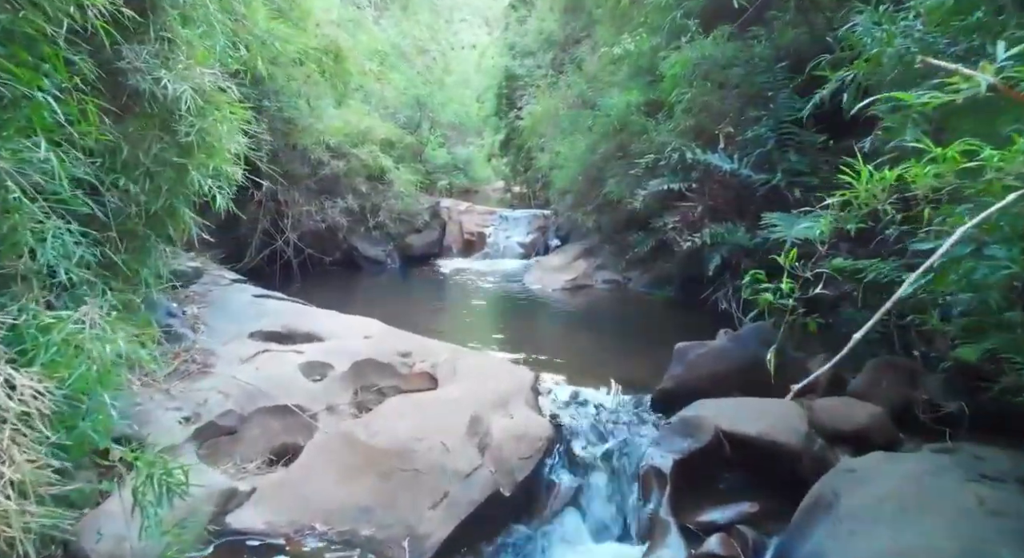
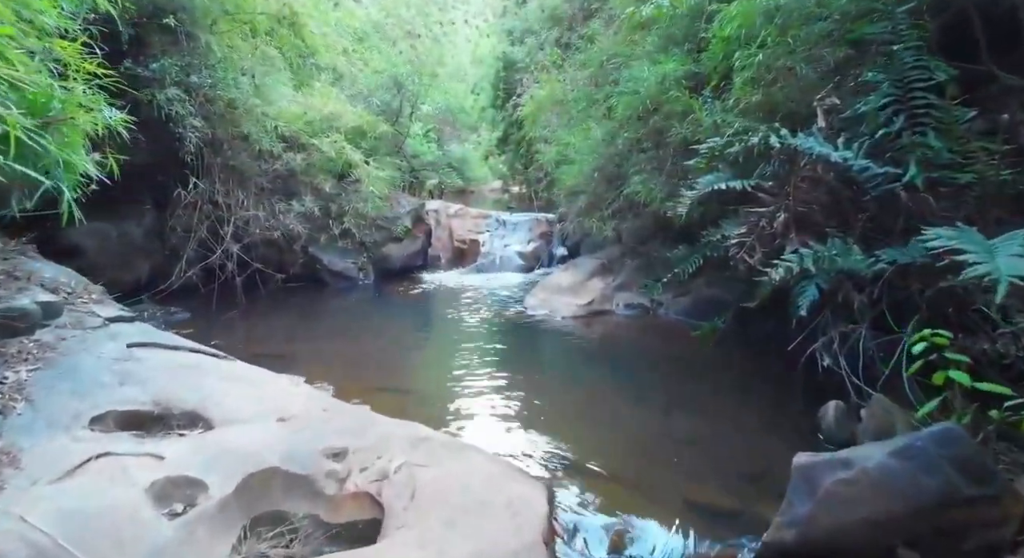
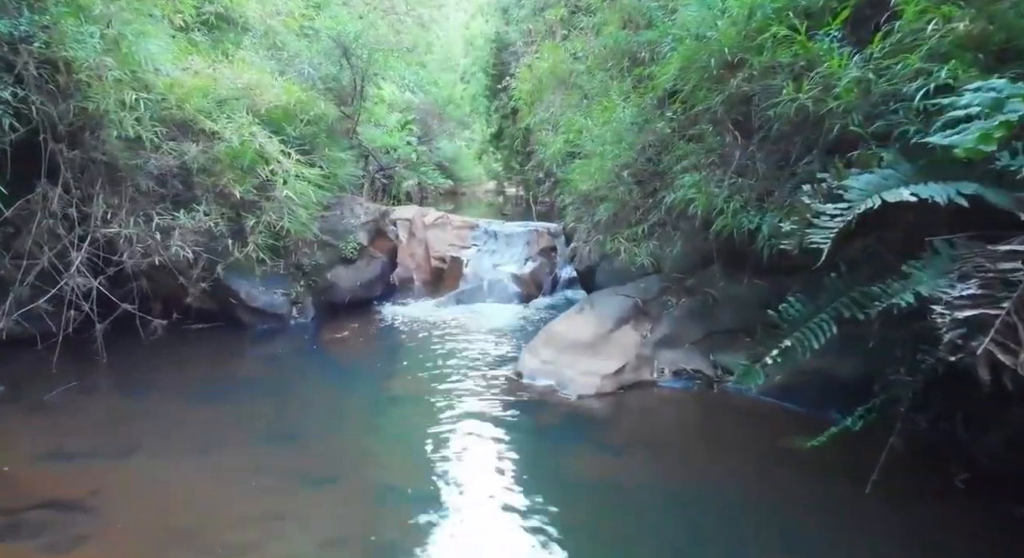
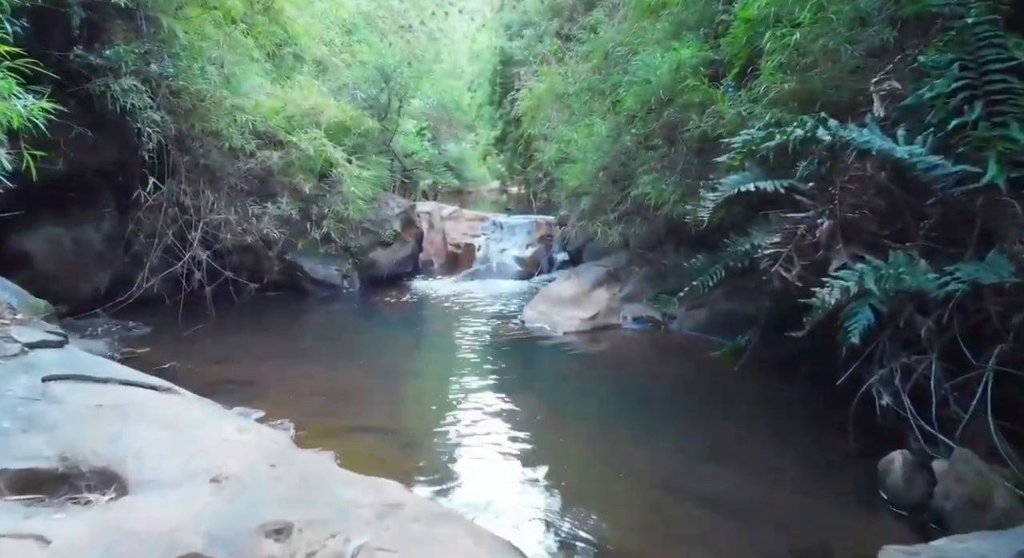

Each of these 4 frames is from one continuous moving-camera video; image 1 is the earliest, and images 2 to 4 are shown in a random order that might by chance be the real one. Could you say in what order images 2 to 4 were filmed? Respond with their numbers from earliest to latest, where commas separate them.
2, 4, 3
